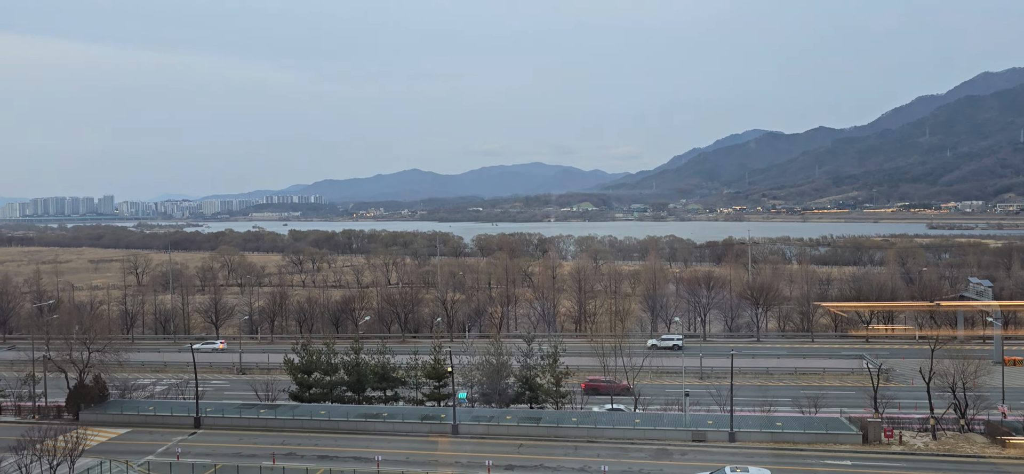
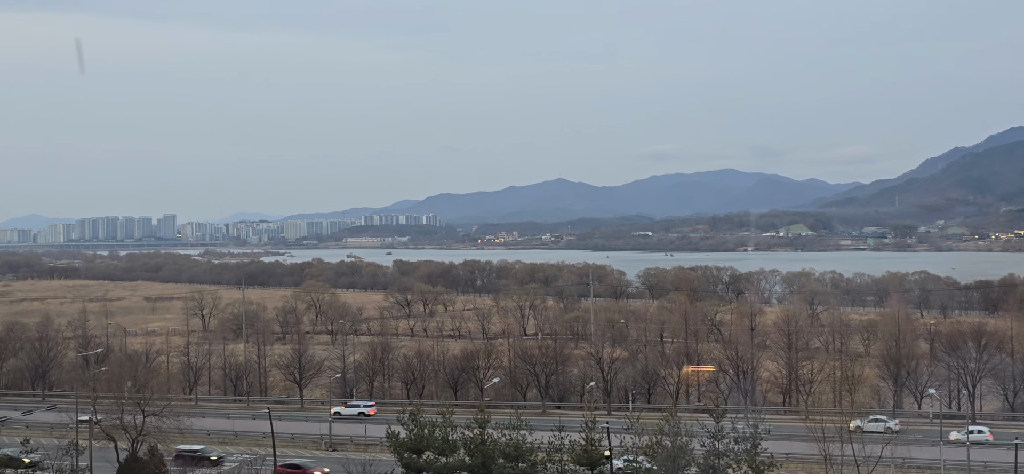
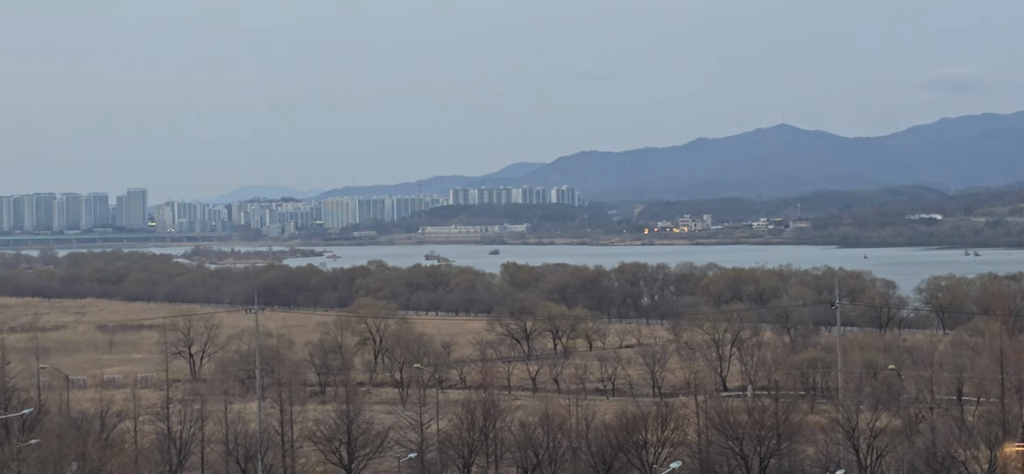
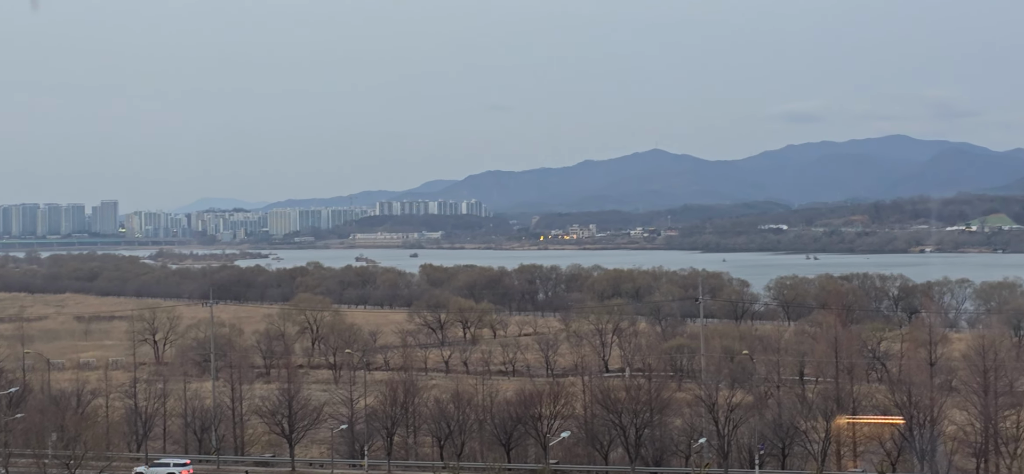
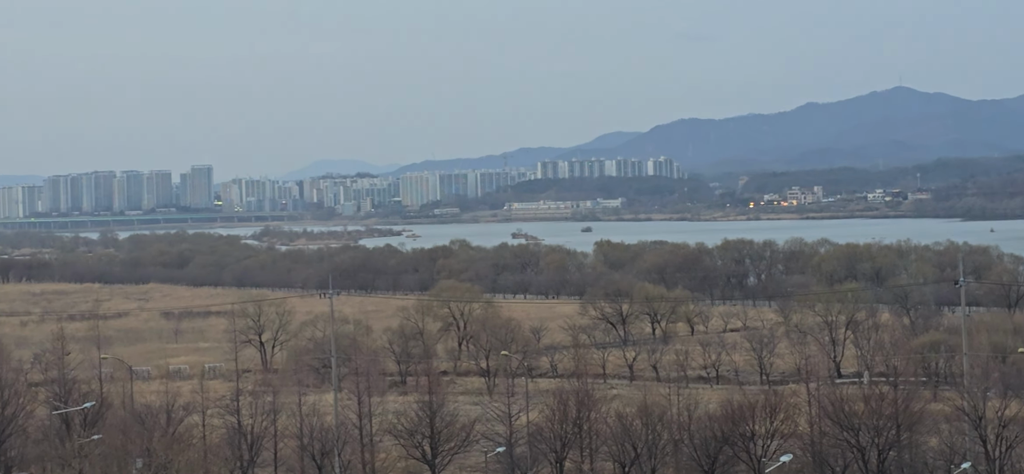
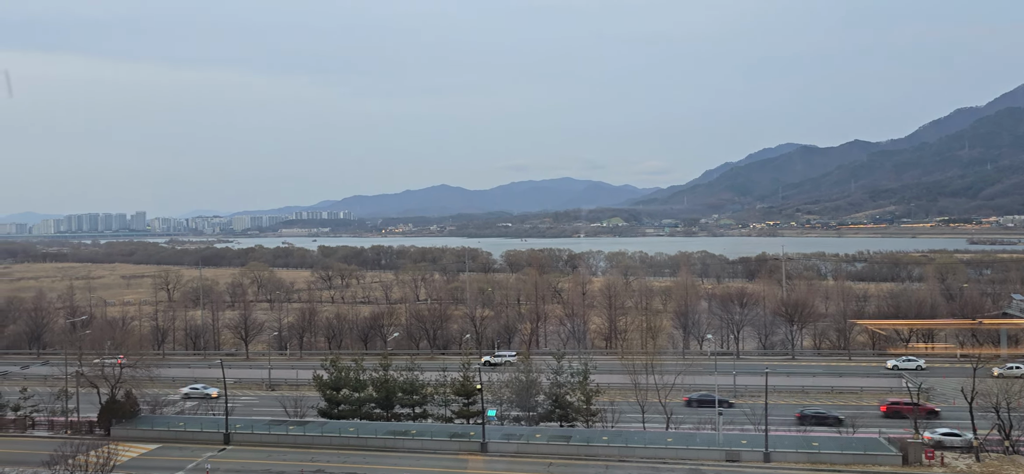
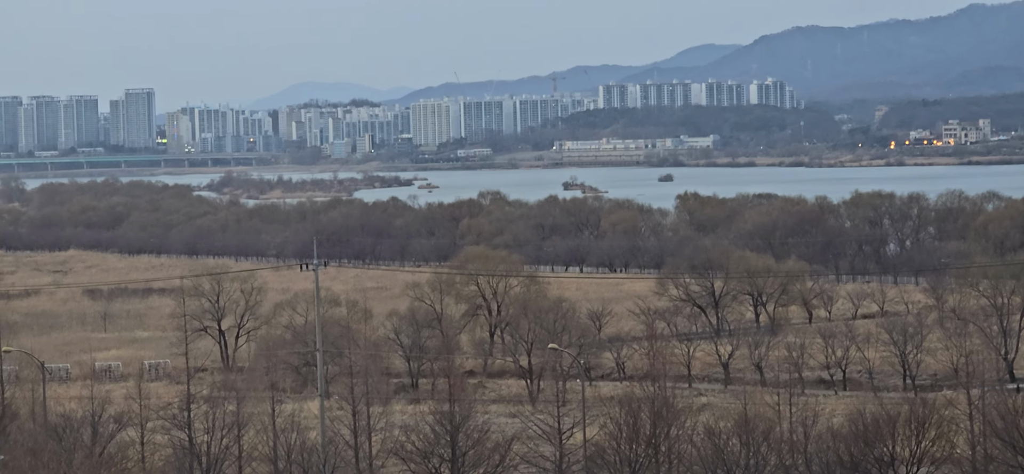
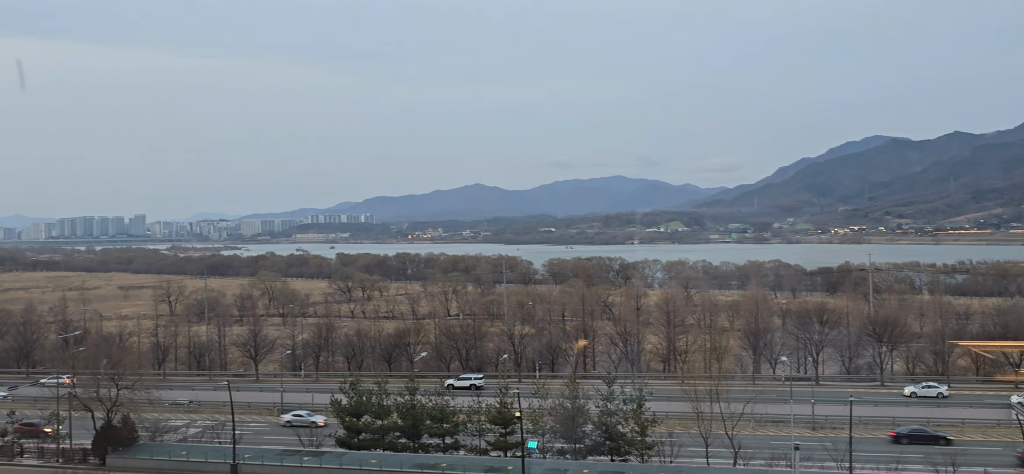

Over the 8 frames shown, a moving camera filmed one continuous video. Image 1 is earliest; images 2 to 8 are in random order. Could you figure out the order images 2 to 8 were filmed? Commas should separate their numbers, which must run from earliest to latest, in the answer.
6, 8, 2, 4, 3, 5, 7
